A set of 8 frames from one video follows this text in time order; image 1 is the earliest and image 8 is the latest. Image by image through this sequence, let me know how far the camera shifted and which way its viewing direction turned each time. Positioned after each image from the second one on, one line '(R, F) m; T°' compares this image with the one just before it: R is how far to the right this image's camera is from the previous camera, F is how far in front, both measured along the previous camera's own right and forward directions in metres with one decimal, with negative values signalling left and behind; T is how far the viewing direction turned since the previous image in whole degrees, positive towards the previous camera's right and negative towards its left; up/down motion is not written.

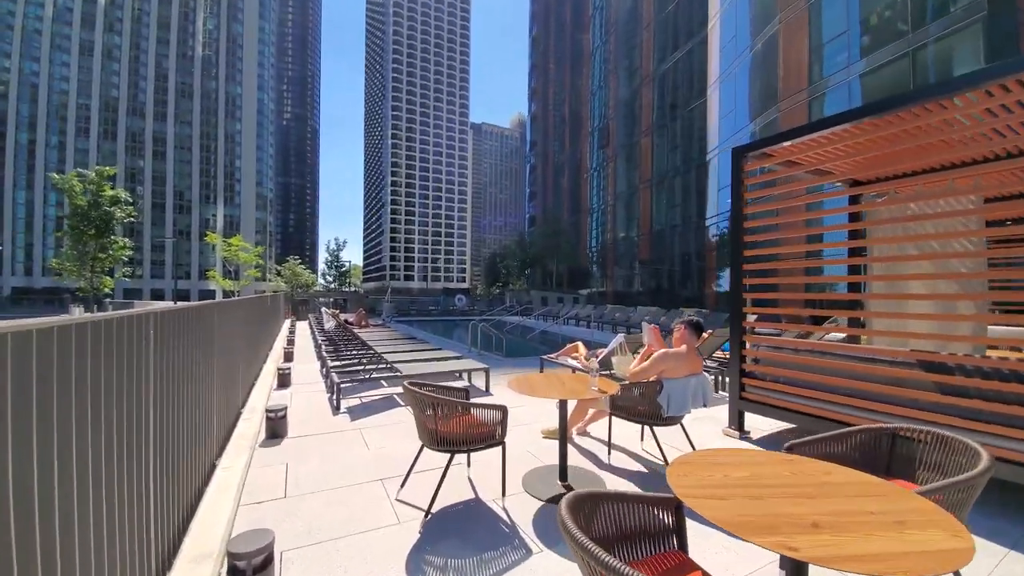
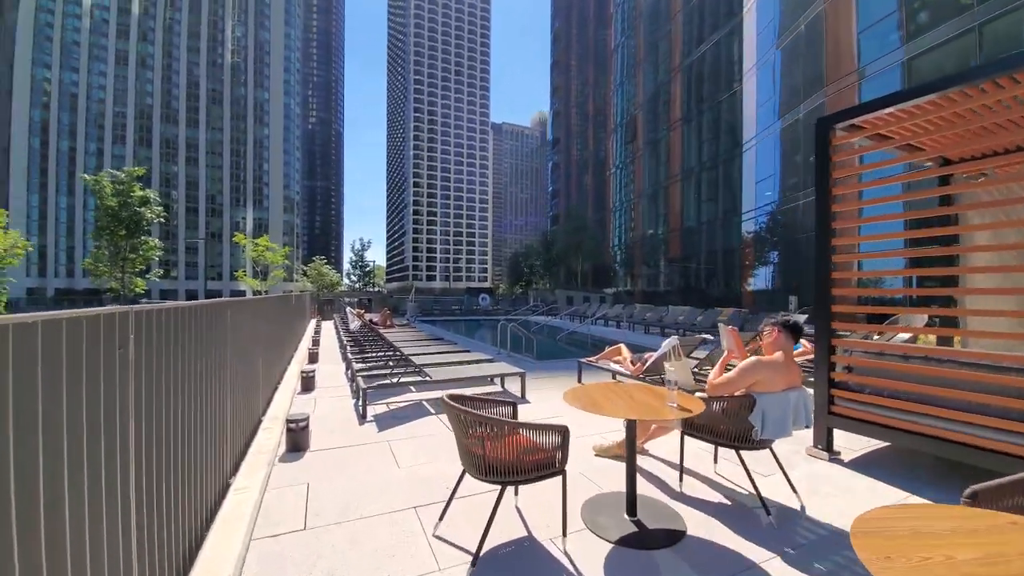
(-0.2, +0.5) m; -3°
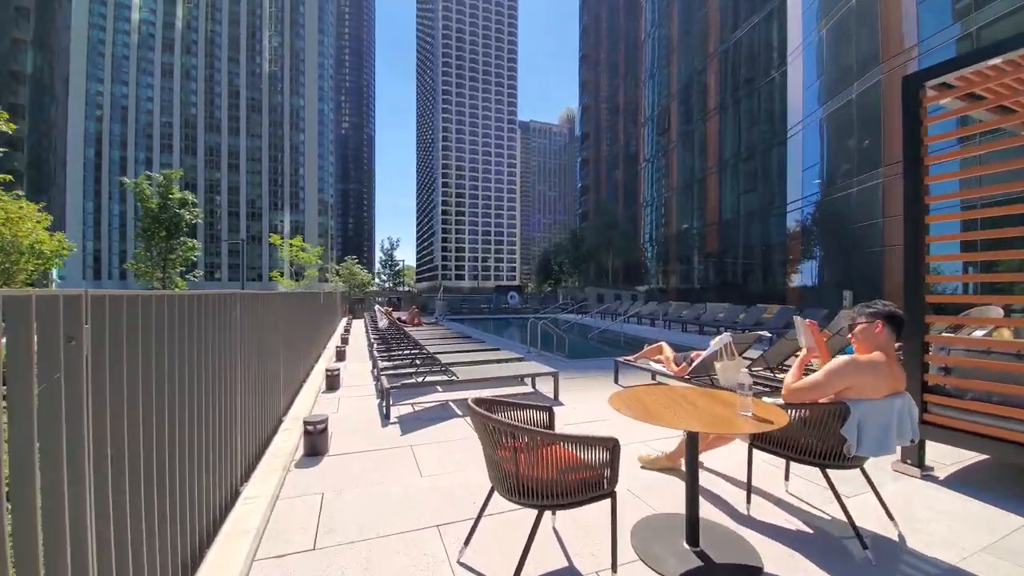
(0.0, +0.4) m; -4°
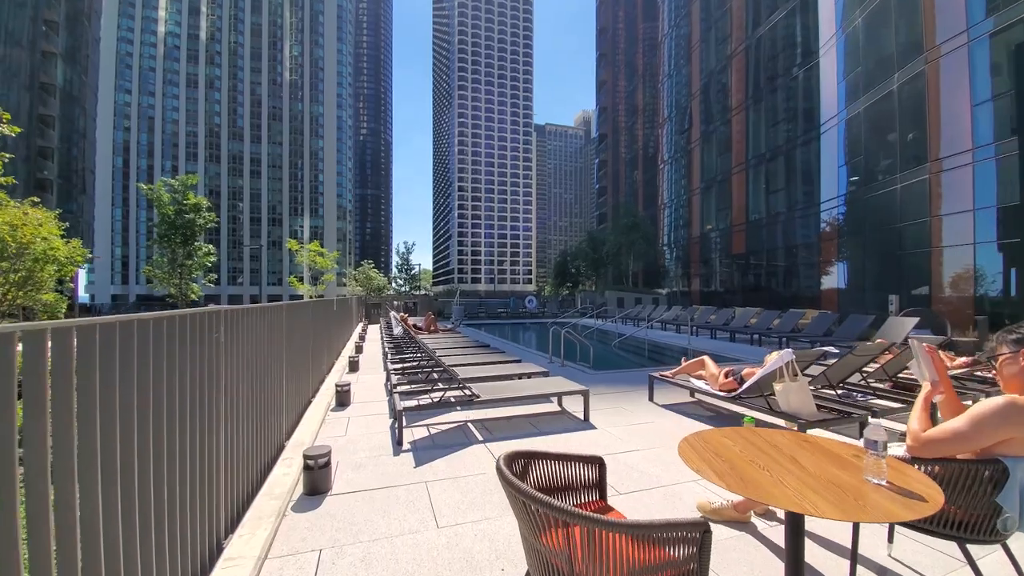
(-0.1, +0.5) m; -2°
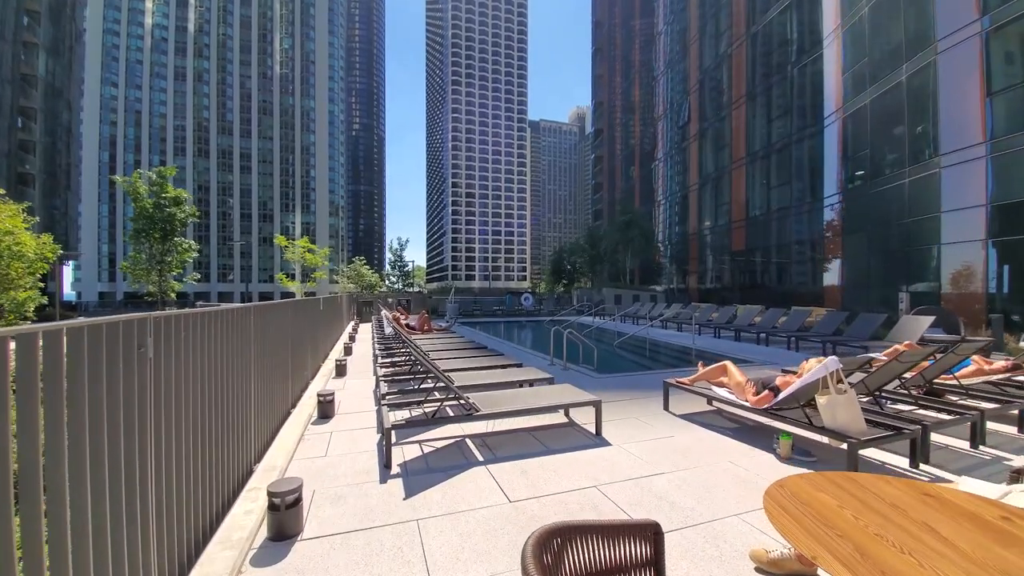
(-0.1, +0.5) m; +1°
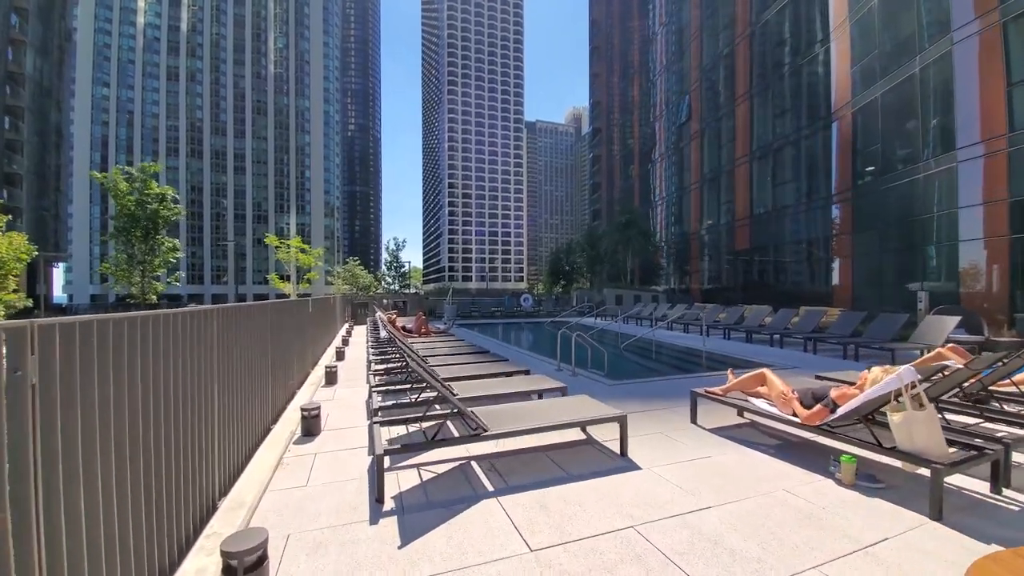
(-0.1, +0.5) m; 0°
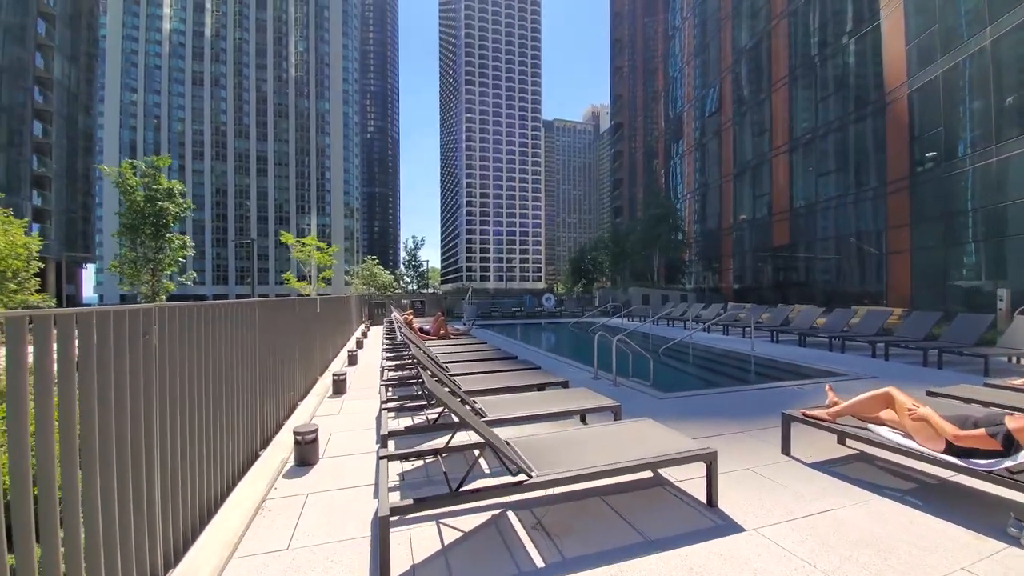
(-0.2, +0.9) m; -2°
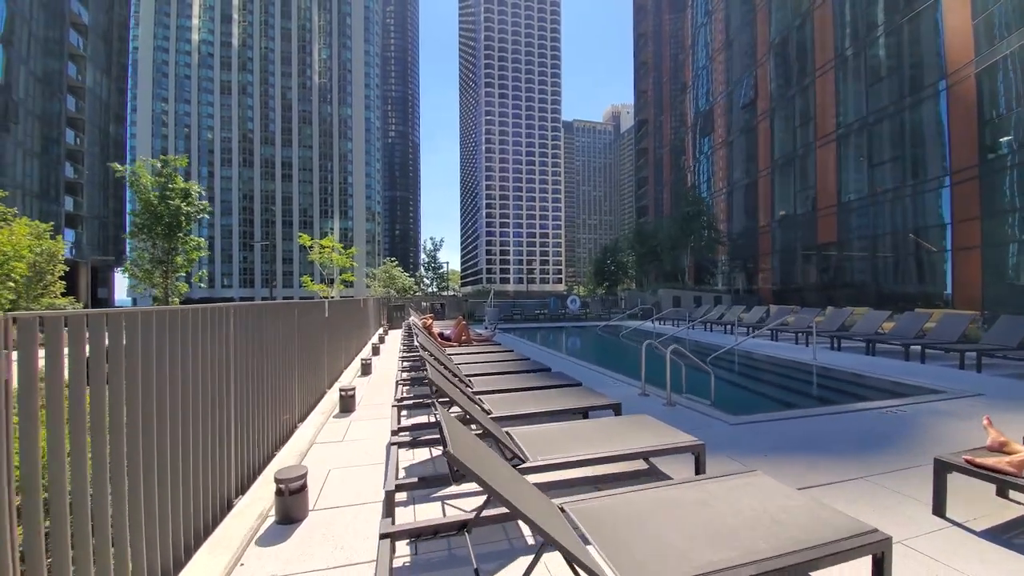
(-0.2, +0.8) m; -3°
